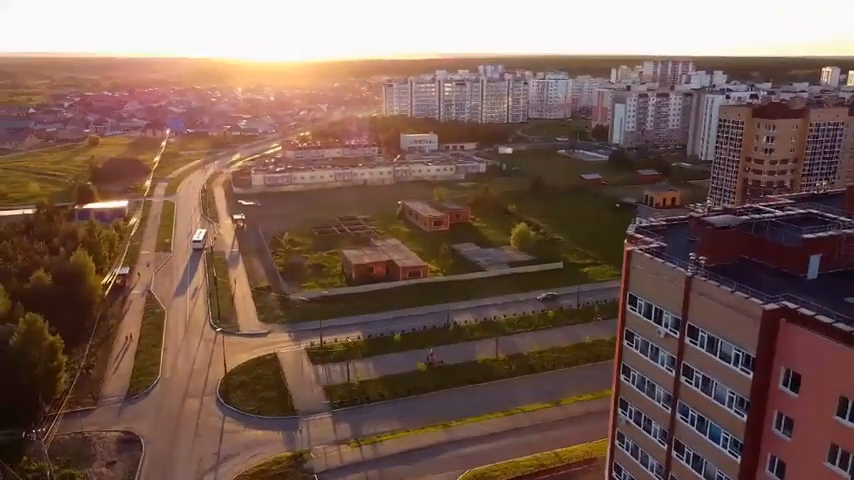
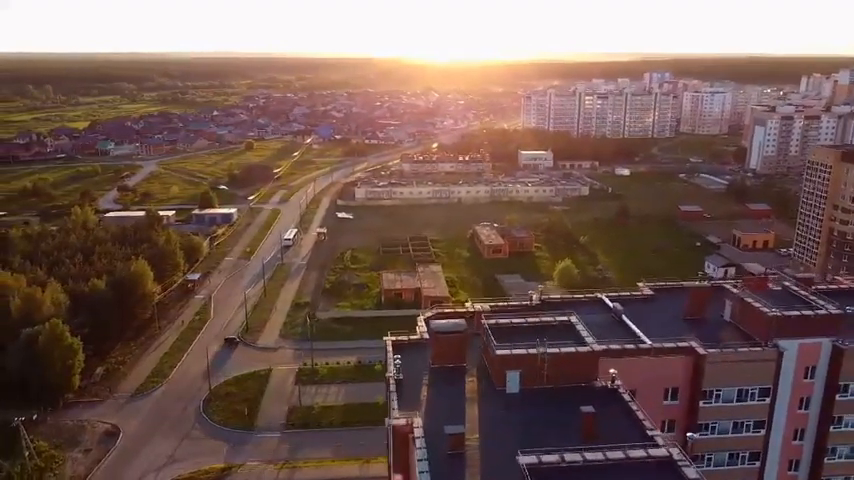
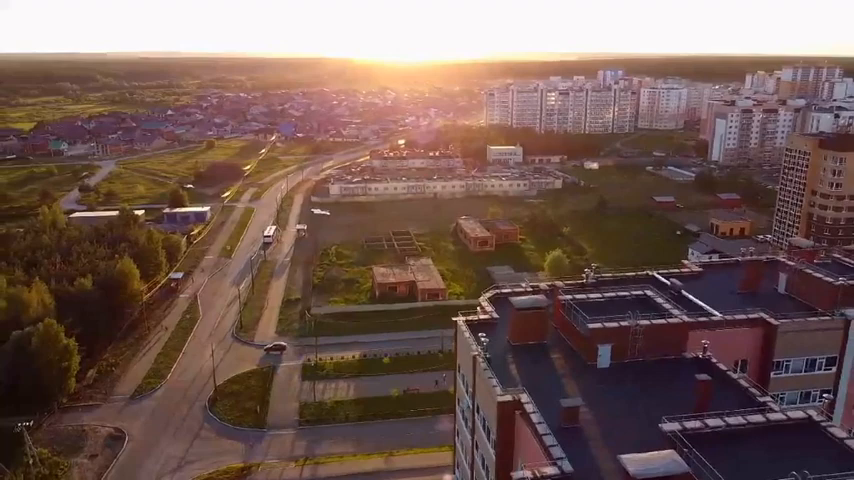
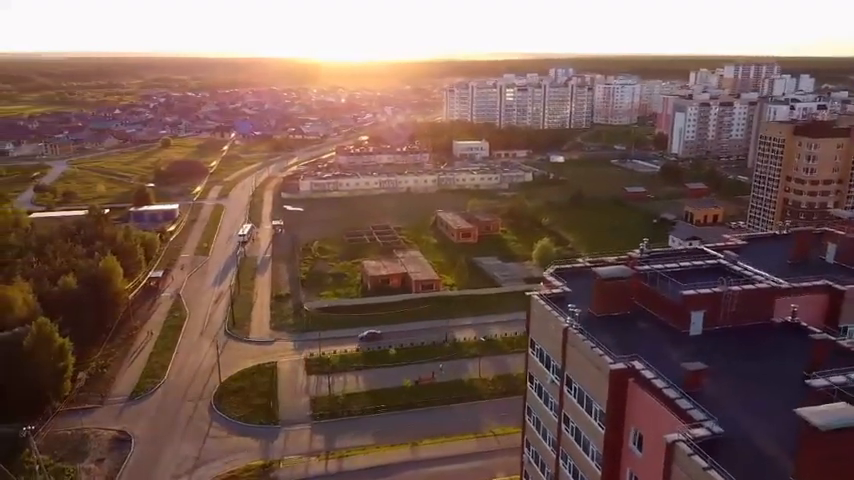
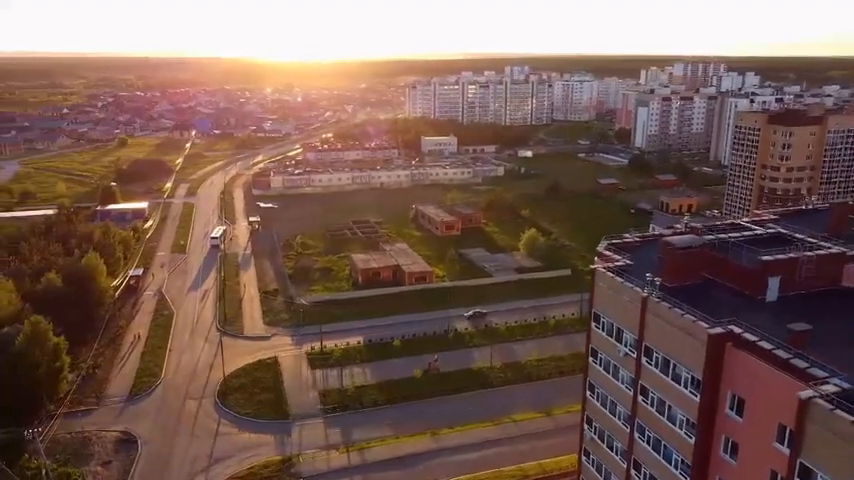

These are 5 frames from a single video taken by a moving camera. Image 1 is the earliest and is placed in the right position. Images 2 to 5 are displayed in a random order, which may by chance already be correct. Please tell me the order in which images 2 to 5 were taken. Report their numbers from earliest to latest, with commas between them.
5, 4, 3, 2
